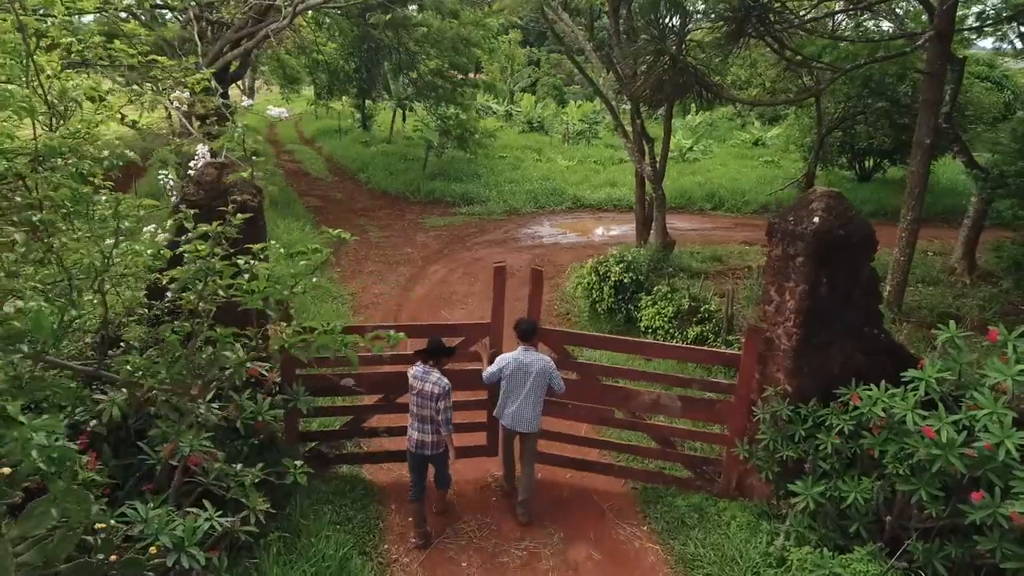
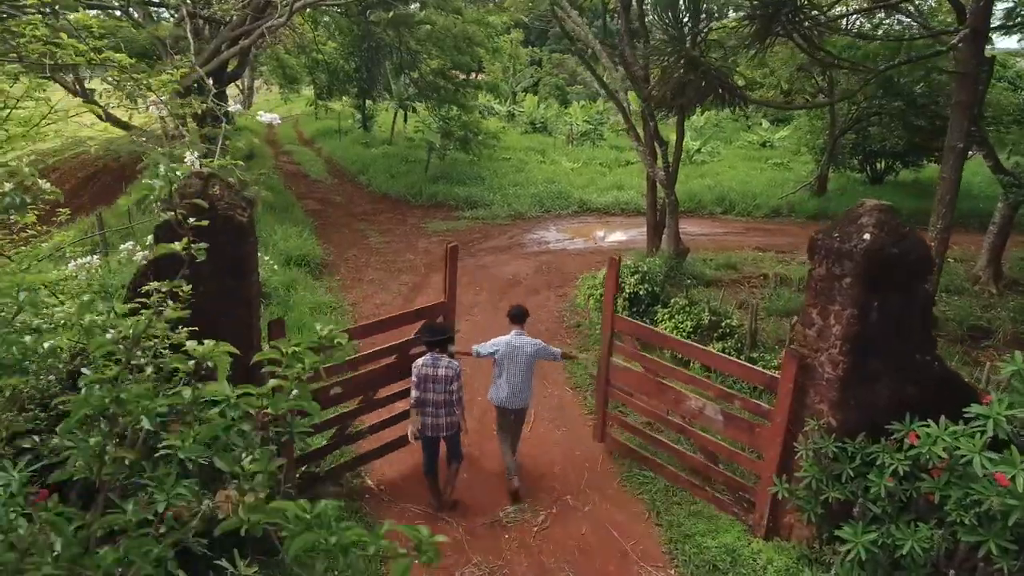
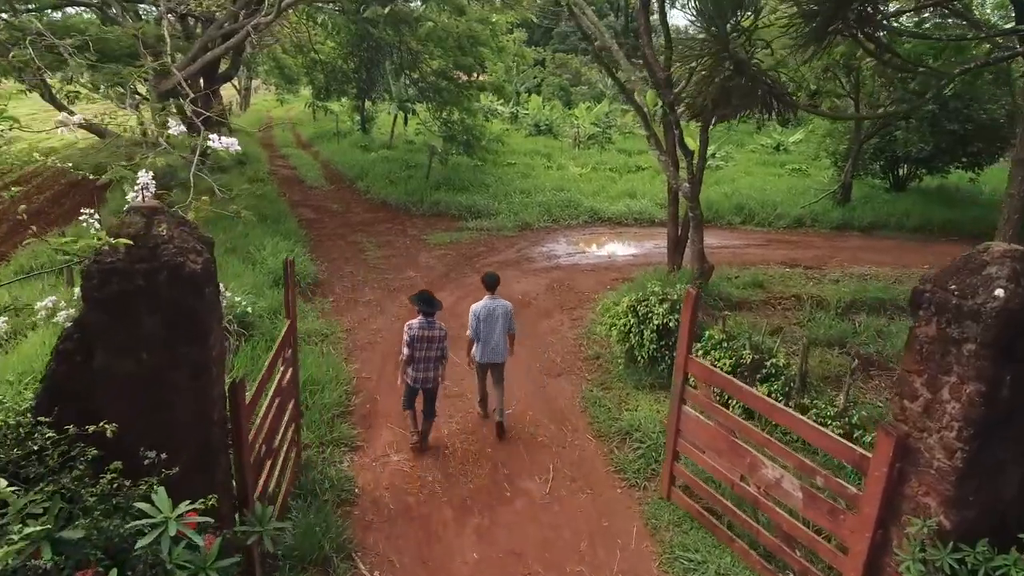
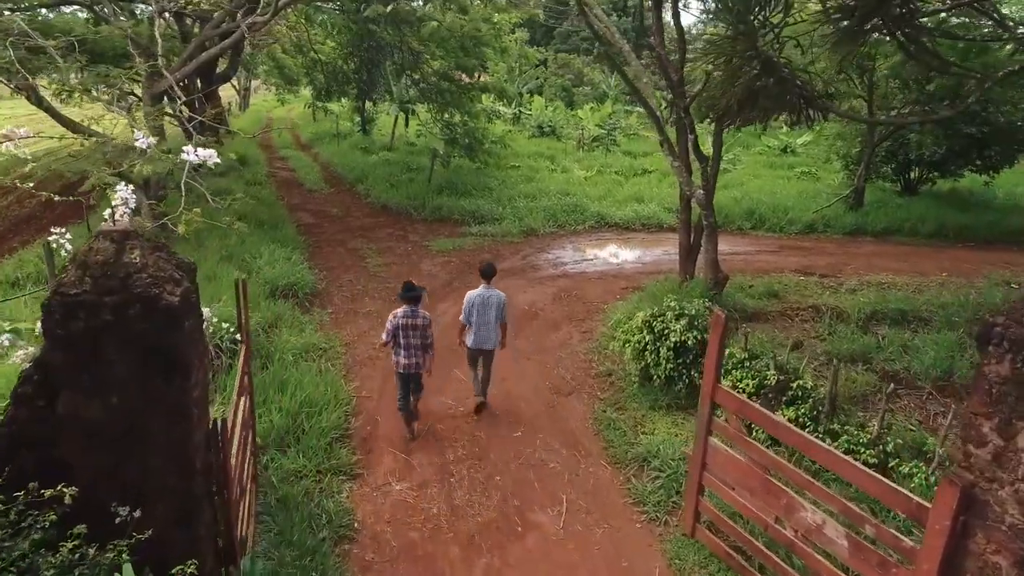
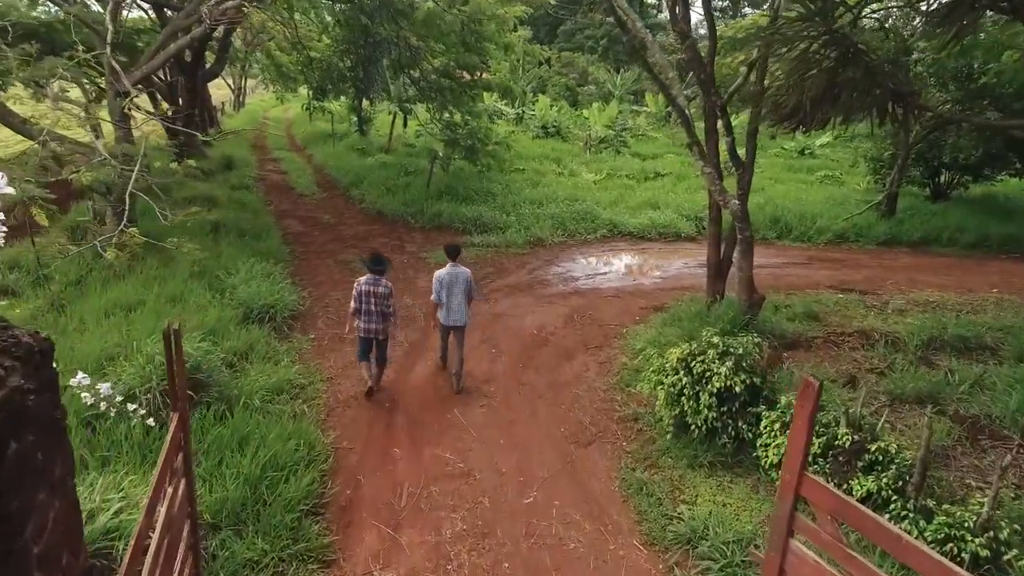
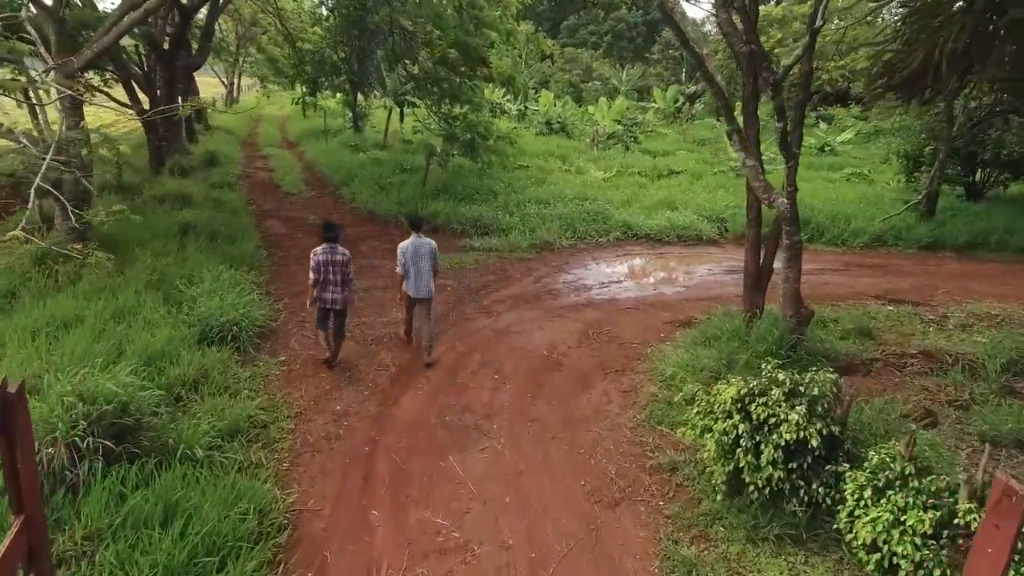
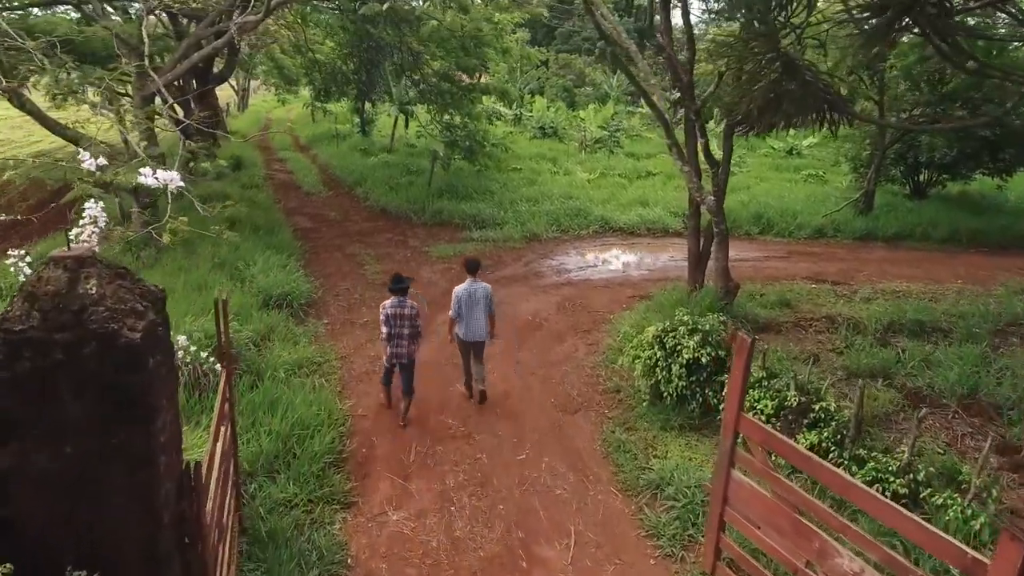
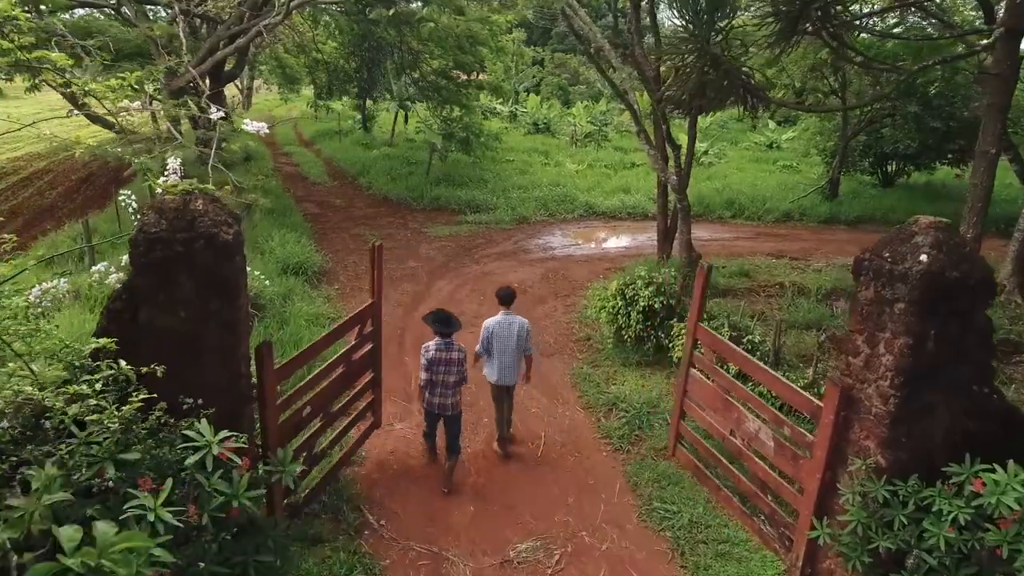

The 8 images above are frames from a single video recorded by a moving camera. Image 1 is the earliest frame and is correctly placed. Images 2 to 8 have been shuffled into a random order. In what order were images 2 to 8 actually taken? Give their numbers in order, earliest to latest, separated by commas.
2, 8, 3, 4, 7, 5, 6
